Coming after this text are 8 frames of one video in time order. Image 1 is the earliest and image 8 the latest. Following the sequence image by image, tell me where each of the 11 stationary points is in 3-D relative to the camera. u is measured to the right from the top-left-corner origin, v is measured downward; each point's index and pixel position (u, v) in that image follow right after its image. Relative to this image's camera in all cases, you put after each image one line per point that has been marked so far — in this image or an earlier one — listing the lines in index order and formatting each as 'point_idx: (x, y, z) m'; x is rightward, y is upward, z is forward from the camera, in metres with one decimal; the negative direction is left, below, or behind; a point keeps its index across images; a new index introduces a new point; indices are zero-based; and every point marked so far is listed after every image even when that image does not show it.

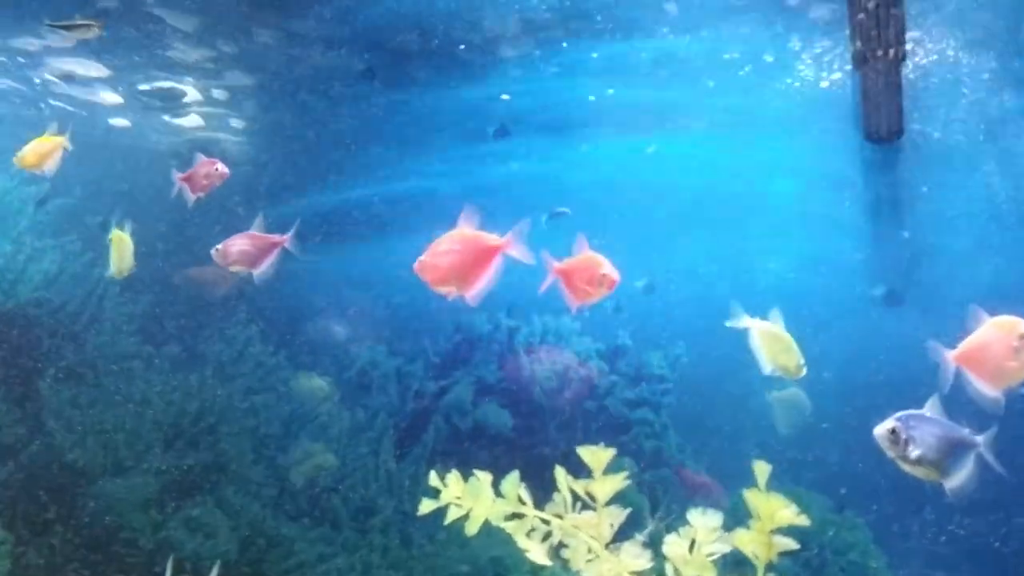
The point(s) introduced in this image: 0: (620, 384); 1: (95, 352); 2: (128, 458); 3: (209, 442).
0: (+1.5, -1.0, +9.3) m
1: (-4.8, -0.6, +8.8) m
2: (-3.9, -1.7, +8.0) m
3: (-3.1, -1.6, +8.2) m
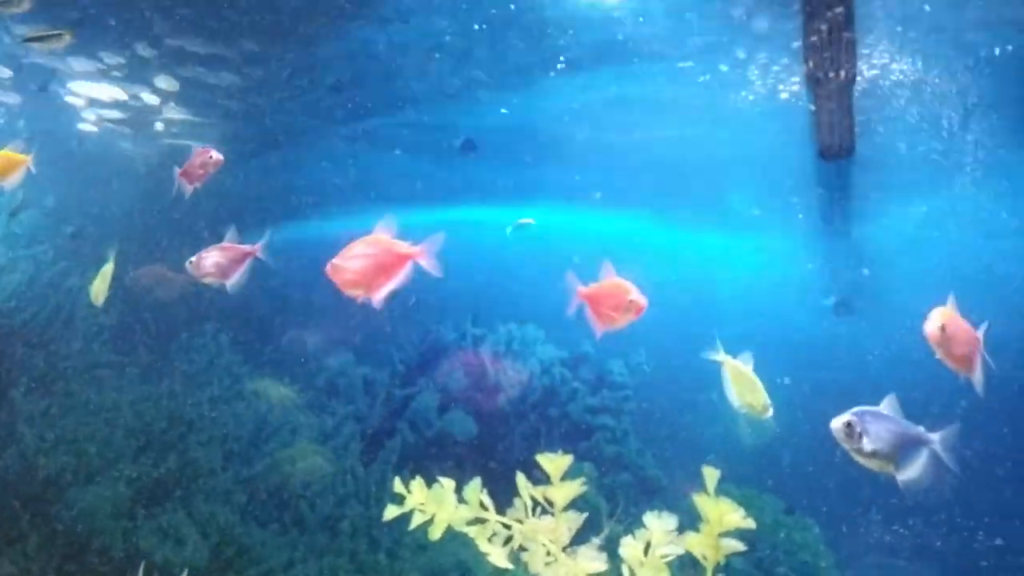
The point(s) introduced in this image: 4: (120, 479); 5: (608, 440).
0: (+0.8, -1.3, +9.7) m
1: (-5.5, -0.9, +9.5) m
2: (-4.6, -2.0, +8.7) m
3: (-3.8, -1.9, +8.8) m
4: (-4.4, -2.1, +8.6) m
5: (+1.1, -1.9, +9.4) m
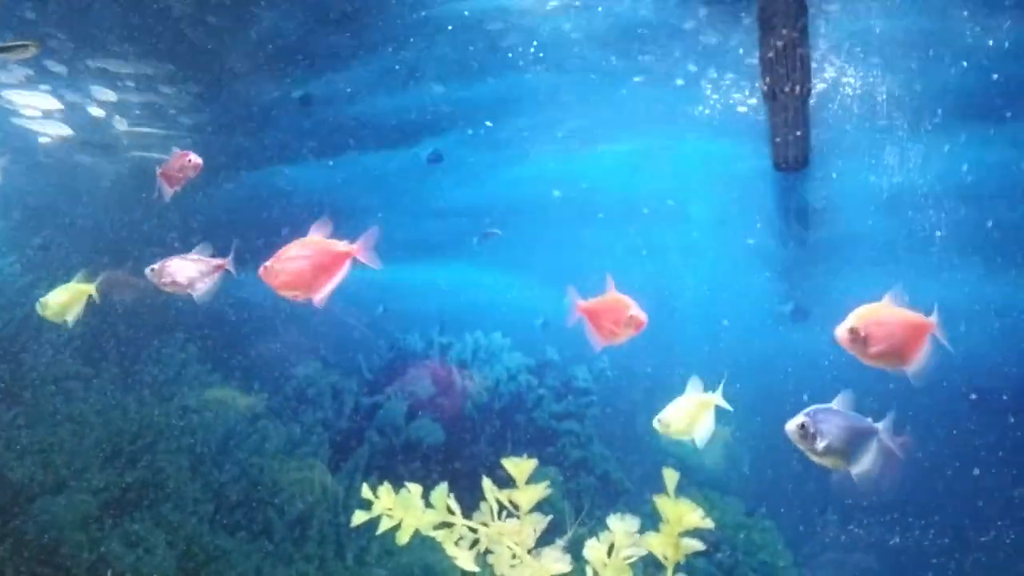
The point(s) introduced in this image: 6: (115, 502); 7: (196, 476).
0: (+0.4, -1.4, +9.9) m
1: (-5.9, -1.0, +9.4) m
2: (-5.0, -2.1, +8.7) m
3: (-4.2, -2.0, +8.8) m
4: (-4.8, -2.3, +8.6) m
5: (+0.7, -2.0, +9.7) m
6: (-4.4, -2.4, +8.6) m
7: (-3.7, -2.2, +9.0) m
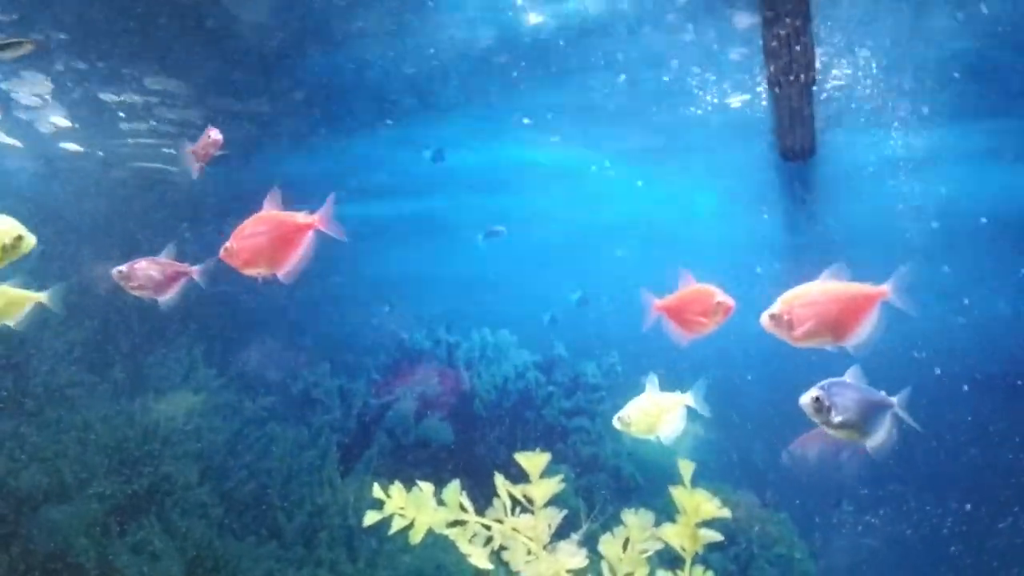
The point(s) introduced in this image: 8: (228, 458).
0: (+0.5, -1.3, +9.8) m
1: (-5.8, -1.1, +9.3) m
2: (-4.9, -2.2, +8.6) m
3: (-4.1, -2.0, +8.7) m
4: (-4.6, -2.3, +8.5) m
5: (+0.8, -1.9, +9.5) m
6: (-4.3, -2.4, +8.5) m
7: (-3.6, -2.2, +8.9) m
8: (-3.3, -2.0, +8.8) m
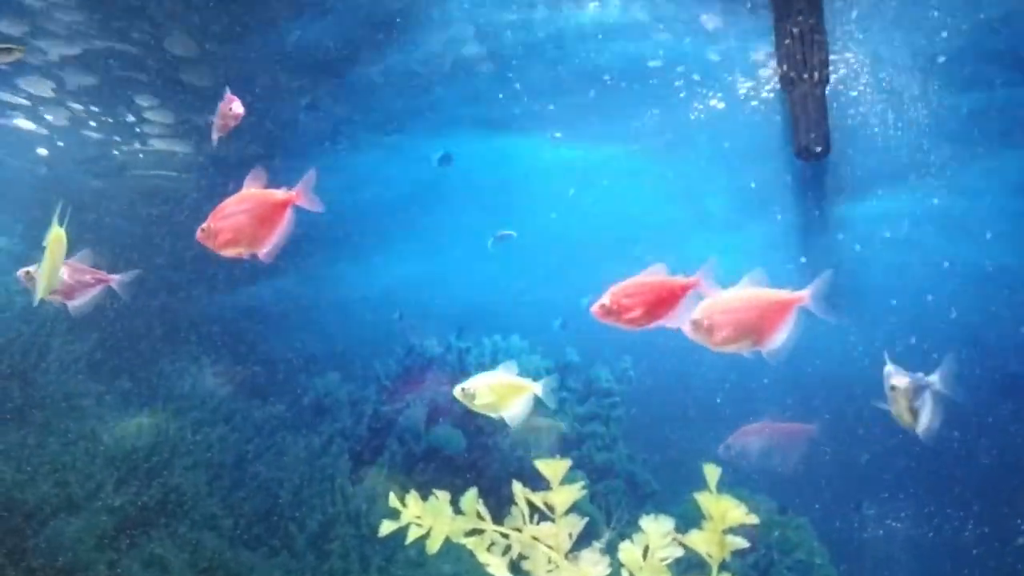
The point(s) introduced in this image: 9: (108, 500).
0: (+0.7, -1.4, +9.6) m
1: (-5.6, -1.2, +9.1) m
2: (-4.7, -2.2, +8.4) m
3: (-3.9, -2.1, +8.5) m
4: (-4.4, -2.4, +8.3) m
5: (+1.0, -2.0, +9.3) m
6: (-4.1, -2.5, +8.3) m
7: (-3.3, -2.3, +8.7) m
8: (-3.1, -2.0, +8.6) m
9: (-4.3, -2.3, +8.3) m
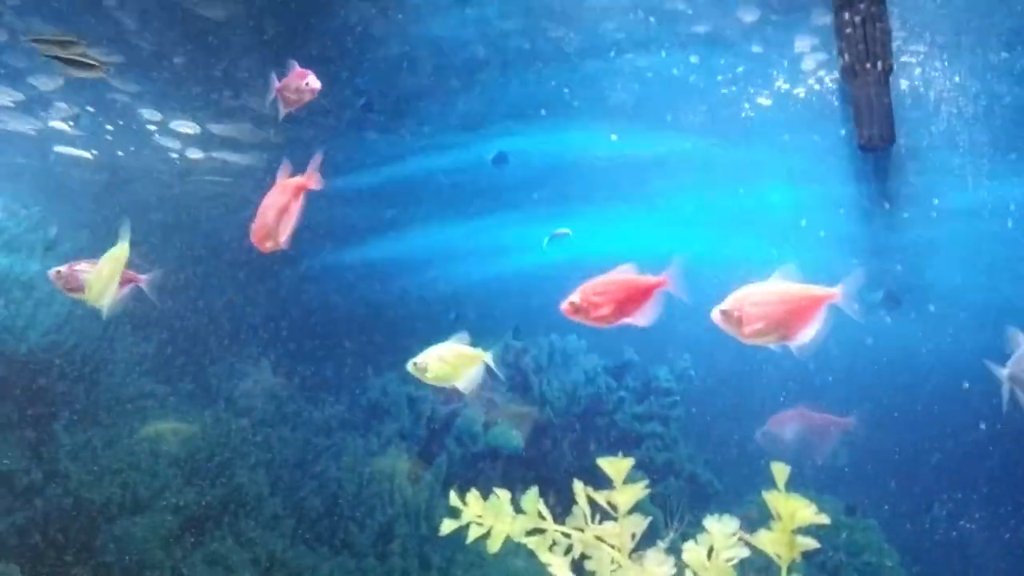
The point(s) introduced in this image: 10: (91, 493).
0: (+1.4, -1.3, +9.4) m
1: (-4.9, -1.3, +9.3) m
2: (-4.0, -2.3, +8.5) m
3: (-3.2, -2.1, +8.6) m
4: (-3.8, -2.4, +8.4) m
5: (+1.7, -1.9, +9.2) m
6: (-3.4, -2.5, +8.4) m
7: (-2.7, -2.3, +8.7) m
8: (-2.4, -2.0, +8.7) m
9: (-3.7, -2.3, +8.4) m
10: (-4.6, -2.2, +8.5) m
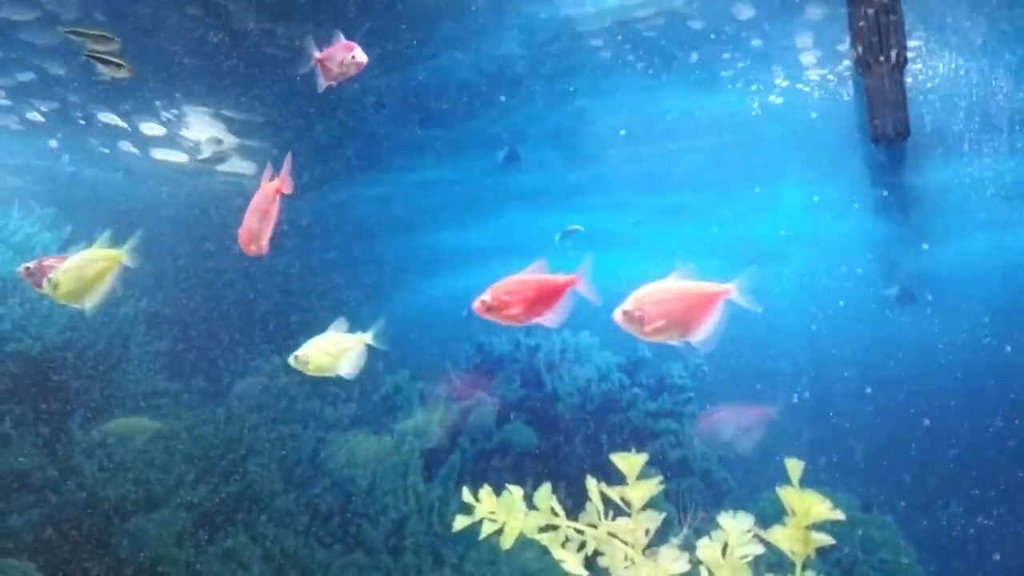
0: (+1.6, -1.3, +9.4) m
1: (-4.7, -1.2, +9.4) m
2: (-3.9, -2.2, +8.5) m
3: (-3.1, -2.1, +8.6) m
4: (-3.6, -2.4, +8.4) m
5: (+1.9, -1.8, +9.1) m
6: (-3.3, -2.5, +8.4) m
7: (-2.5, -2.3, +8.8) m
8: (-2.3, -2.0, +8.7) m
9: (-3.5, -2.3, +8.4) m
10: (-4.5, -2.2, +8.5) m
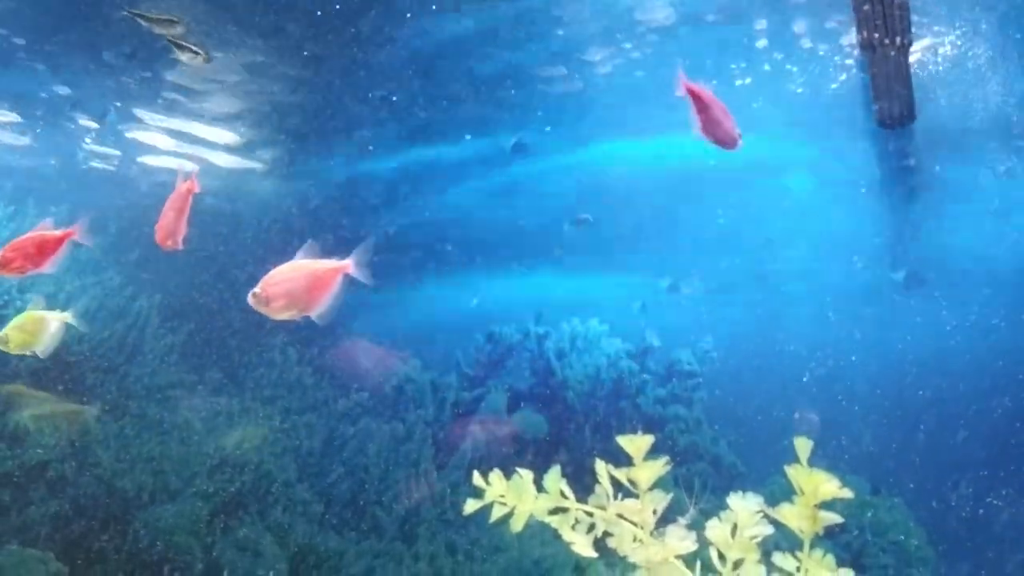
0: (+1.7, -1.1, +9.4) m
1: (-4.6, -1.2, +9.5) m
2: (-3.8, -2.2, +8.7) m
3: (-3.0, -2.0, +8.8) m
4: (-3.5, -2.3, +8.6) m
5: (+2.0, -1.7, +9.2) m
6: (-3.2, -2.4, +8.6) m
7: (-2.4, -2.1, +8.9) m
8: (-2.2, -1.9, +8.8) m
9: (-3.4, -2.2, +8.6) m
10: (-4.4, -2.2, +8.7) m
